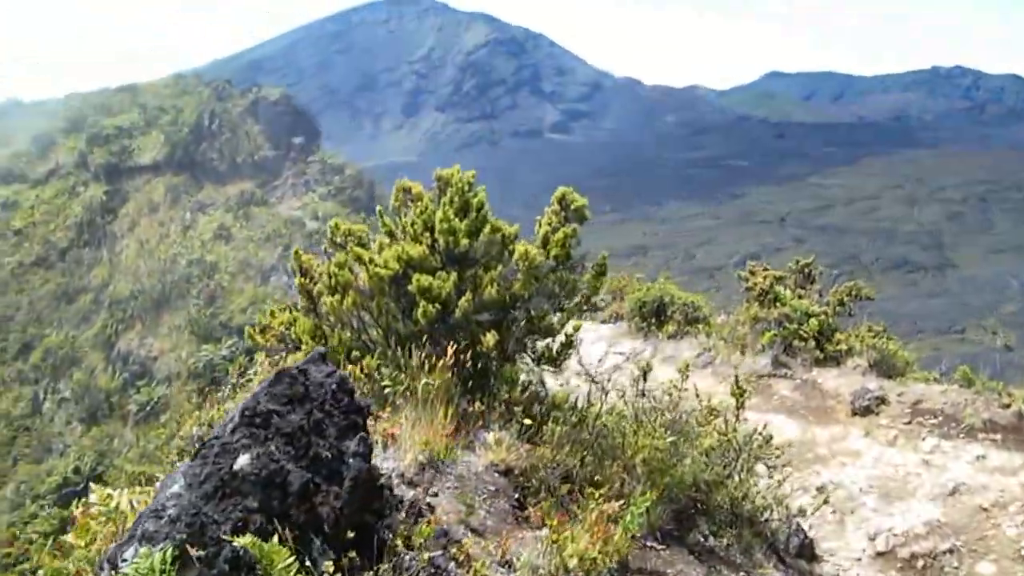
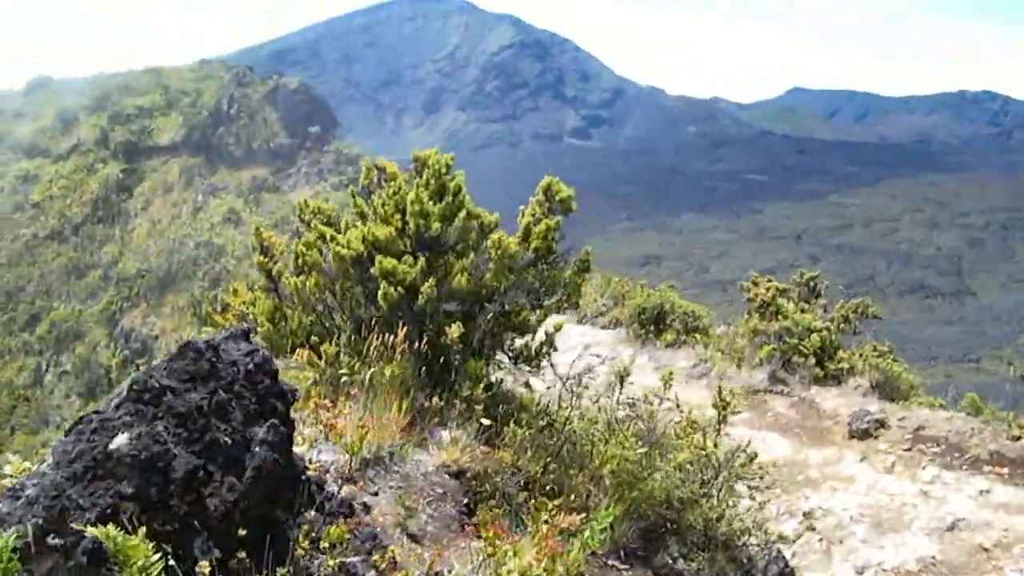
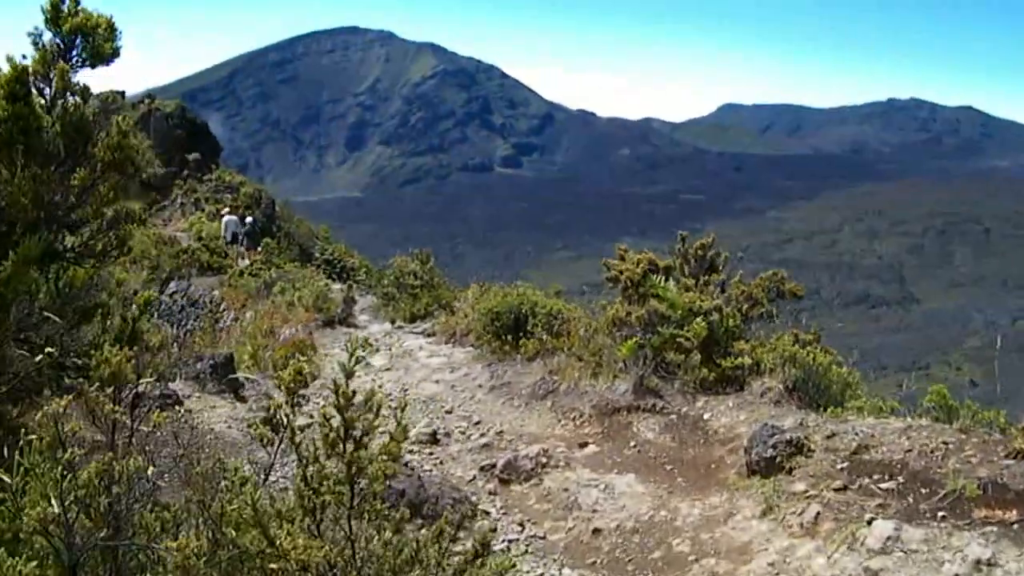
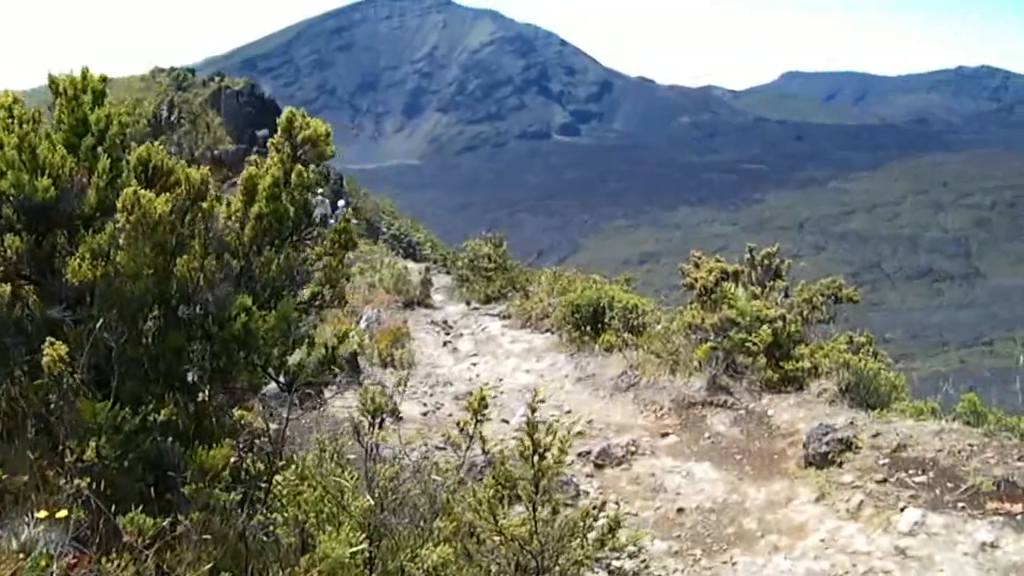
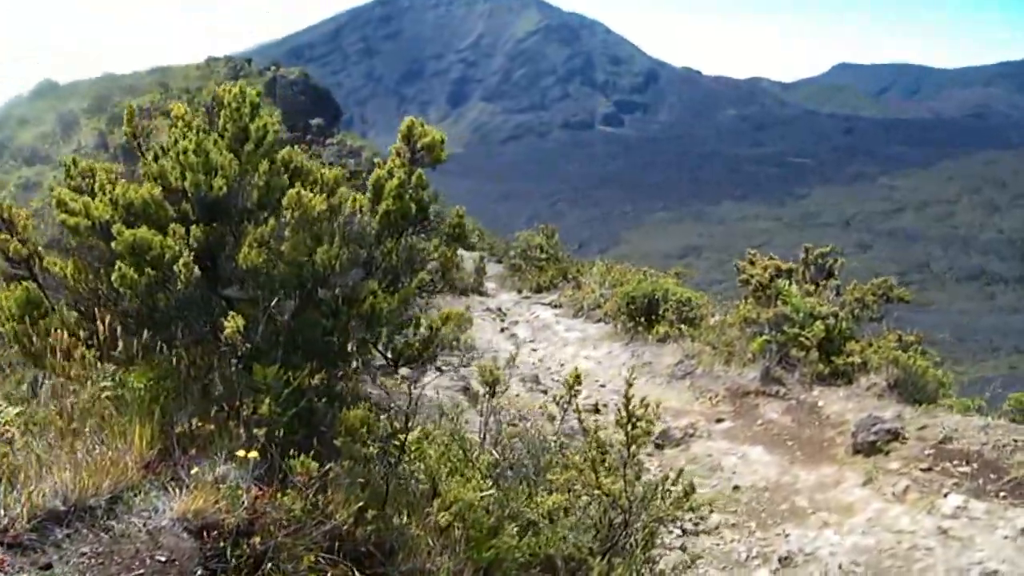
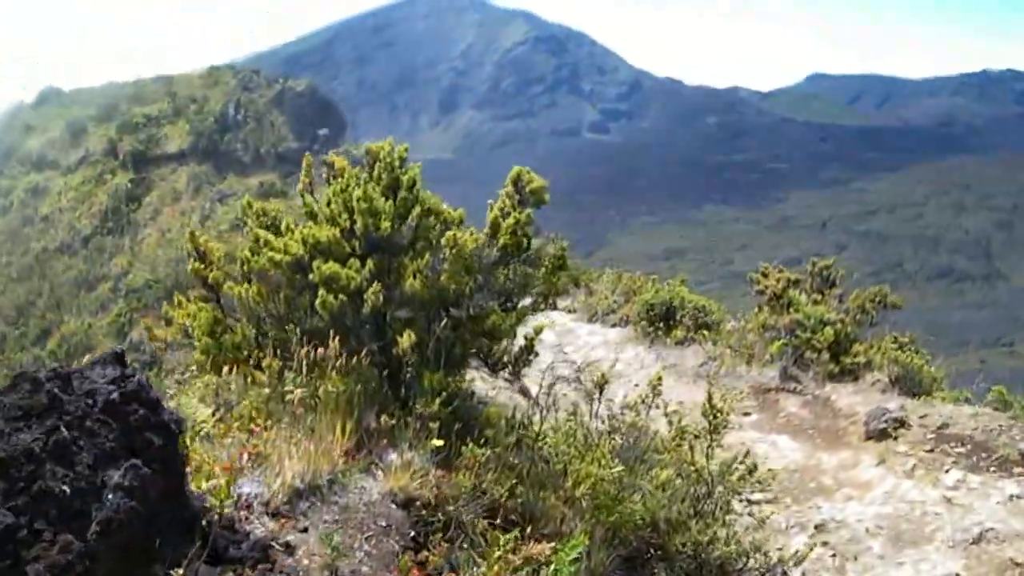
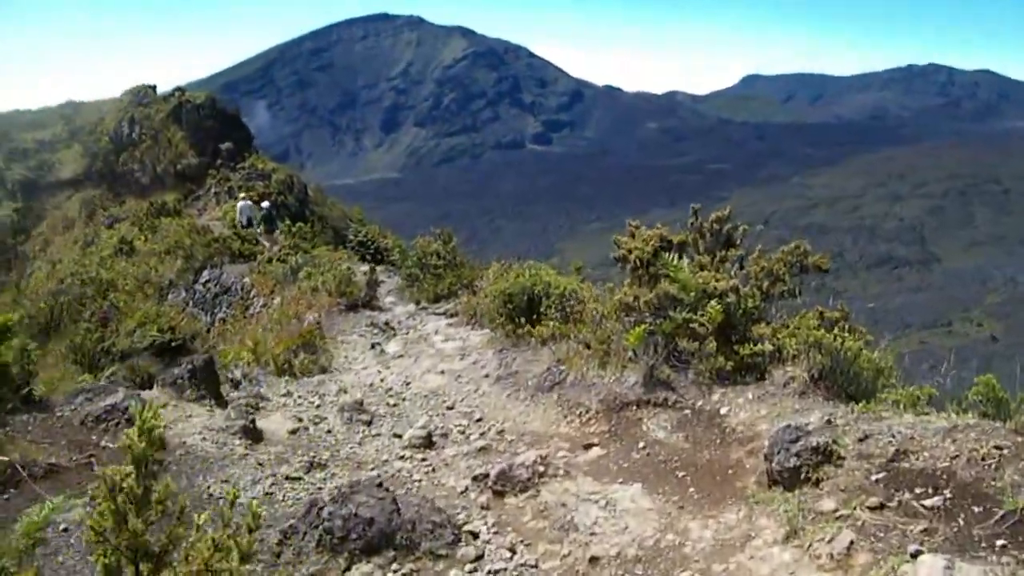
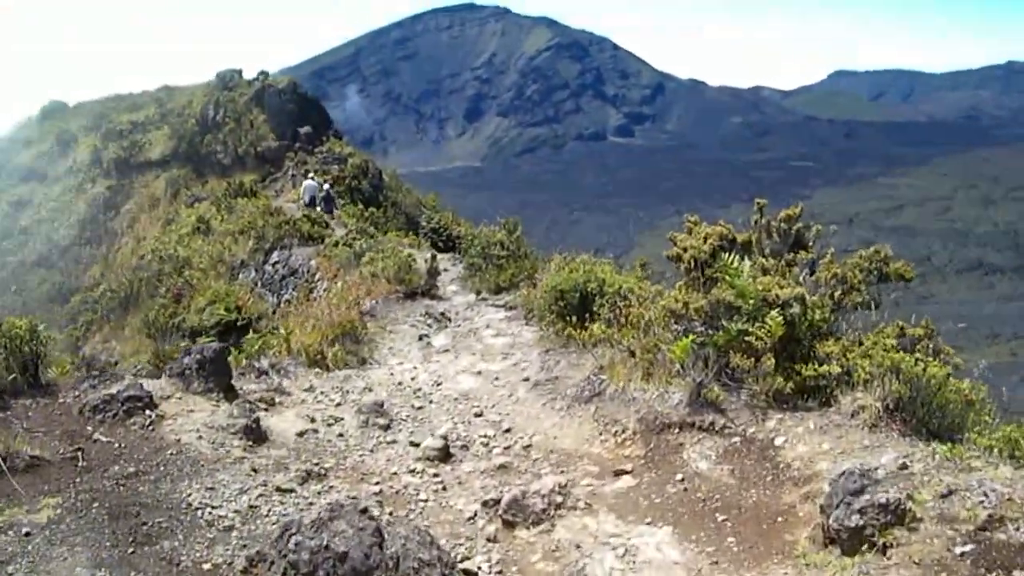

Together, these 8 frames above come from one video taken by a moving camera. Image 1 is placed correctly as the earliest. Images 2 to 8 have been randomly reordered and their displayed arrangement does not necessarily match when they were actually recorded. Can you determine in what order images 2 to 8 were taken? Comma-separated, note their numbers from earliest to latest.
2, 6, 5, 4, 3, 7, 8
